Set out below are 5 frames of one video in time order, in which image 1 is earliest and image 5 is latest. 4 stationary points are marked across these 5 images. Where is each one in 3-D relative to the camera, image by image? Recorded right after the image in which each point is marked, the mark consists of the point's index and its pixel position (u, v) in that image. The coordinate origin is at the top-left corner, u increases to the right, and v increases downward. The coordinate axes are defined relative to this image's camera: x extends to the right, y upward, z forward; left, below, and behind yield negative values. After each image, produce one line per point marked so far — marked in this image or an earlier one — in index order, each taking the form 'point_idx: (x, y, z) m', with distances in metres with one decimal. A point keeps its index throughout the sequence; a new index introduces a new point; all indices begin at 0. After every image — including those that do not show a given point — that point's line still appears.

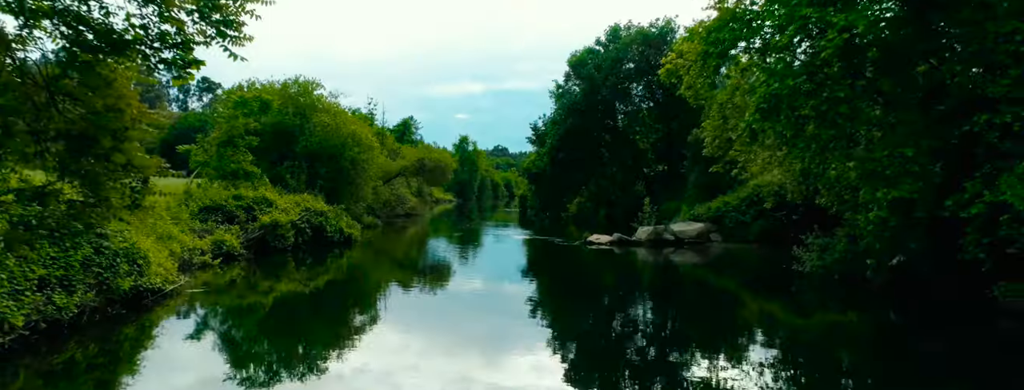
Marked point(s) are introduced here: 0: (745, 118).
0: (+5.8, +1.9, +18.1) m
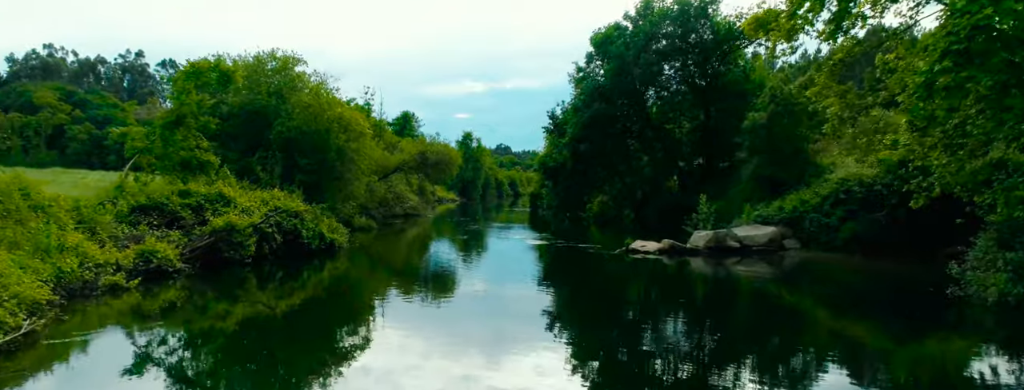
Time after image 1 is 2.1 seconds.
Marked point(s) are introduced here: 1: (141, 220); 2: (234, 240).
0: (+6.6, +2.0, +12.0) m
1: (-9.8, -0.7, +18.9) m
2: (-7.7, -1.3, +19.8) m
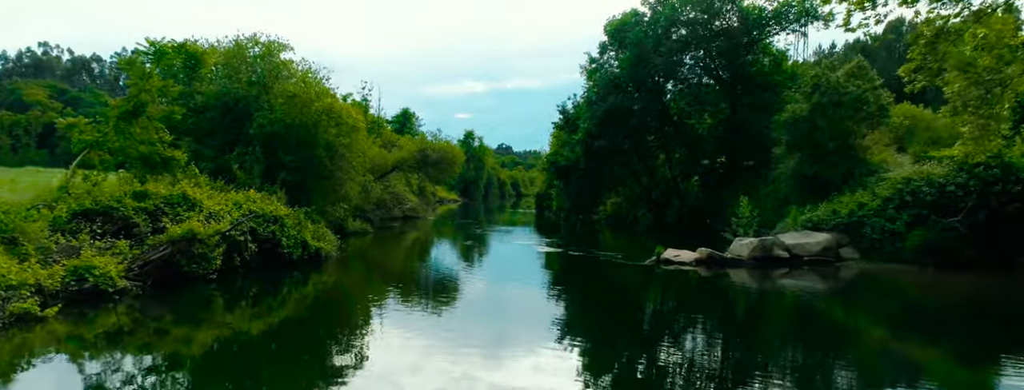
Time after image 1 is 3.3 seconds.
0: (+7.0, +2.0, +8.8) m
1: (-9.4, -0.7, +15.7) m
2: (-7.3, -1.3, +16.6) m
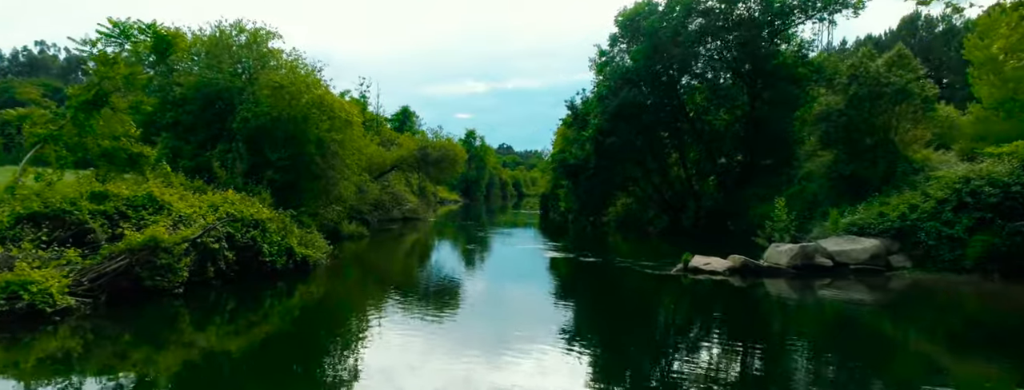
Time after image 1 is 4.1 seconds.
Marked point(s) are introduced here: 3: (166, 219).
0: (+7.3, +1.9, +6.5) m
1: (-9.1, -0.7, +13.4) m
2: (-7.0, -1.3, +14.4) m
3: (-7.4, -0.5, +15.4) m
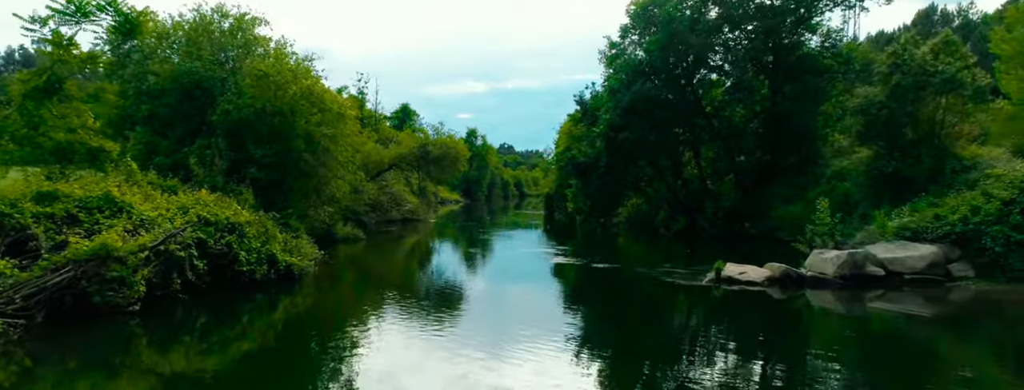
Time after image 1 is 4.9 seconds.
0: (+7.5, +1.9, +4.4) m
1: (-8.9, -0.8, +11.3) m
2: (-6.8, -1.3, +12.3) m
3: (-7.1, -0.5, +13.3) m
